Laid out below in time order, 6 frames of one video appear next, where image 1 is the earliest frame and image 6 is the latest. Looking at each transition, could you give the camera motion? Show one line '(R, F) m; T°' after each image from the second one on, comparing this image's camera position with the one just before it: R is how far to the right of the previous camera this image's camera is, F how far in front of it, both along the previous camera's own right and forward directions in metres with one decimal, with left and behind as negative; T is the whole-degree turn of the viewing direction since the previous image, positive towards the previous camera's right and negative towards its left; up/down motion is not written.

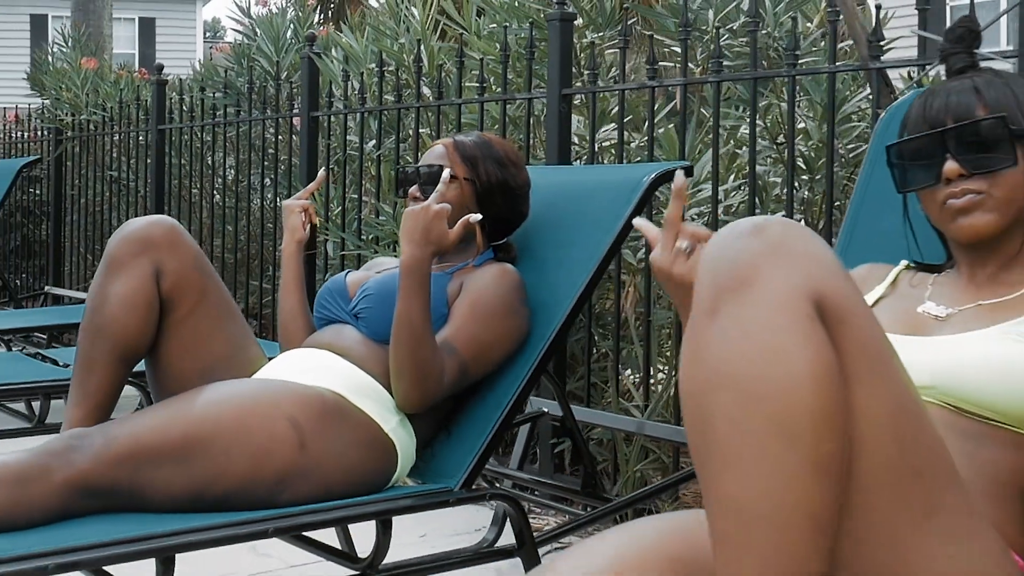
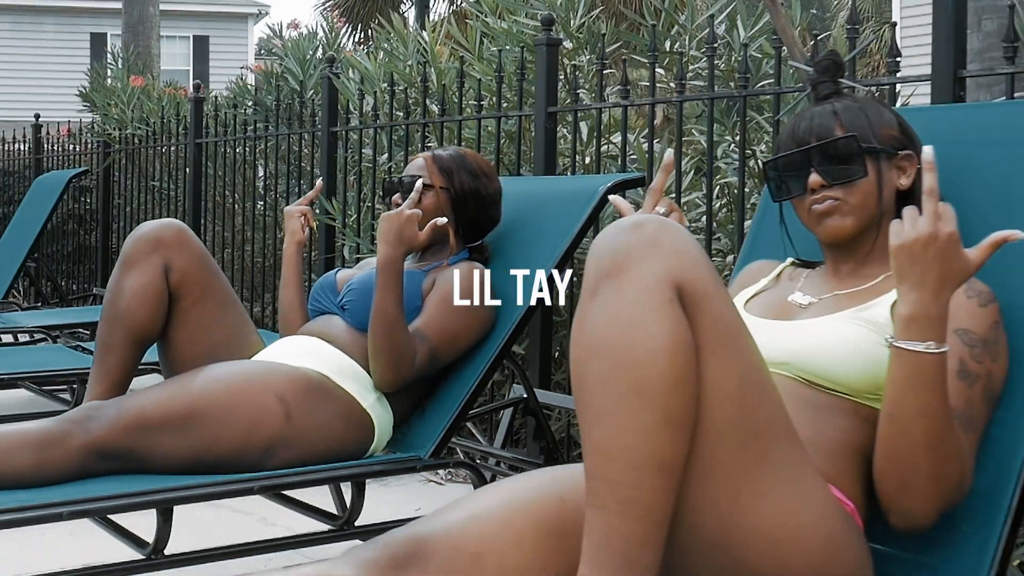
(+0.1, -0.3) m; -2°
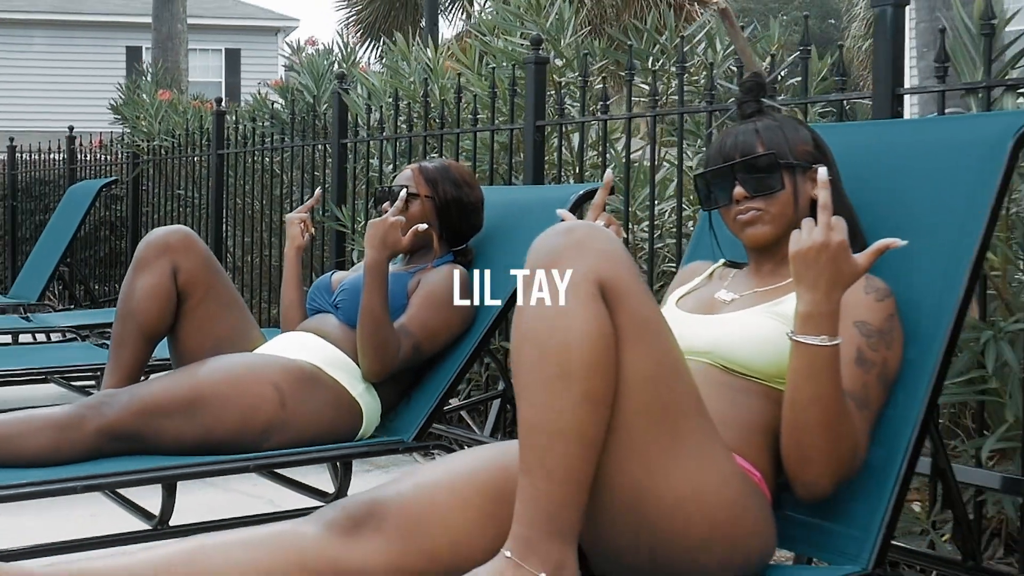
(+0.1, -0.3) m; -1°
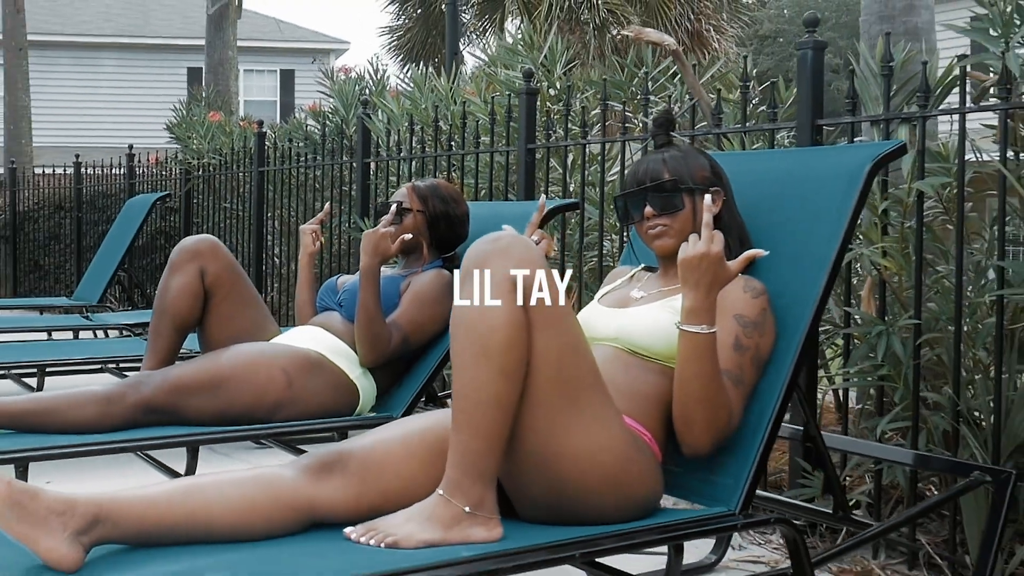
(+0.2, -0.5) m; -2°
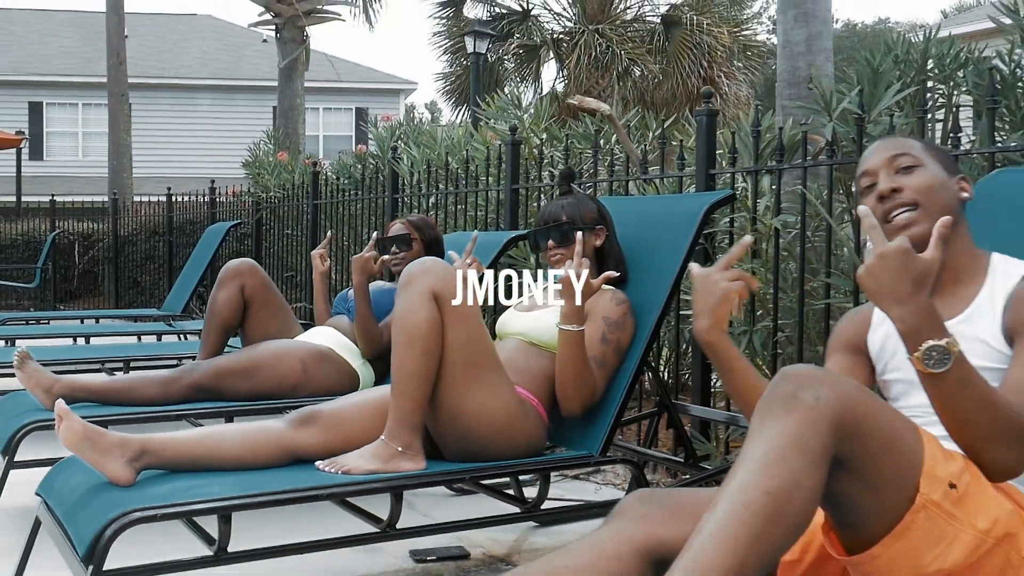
(+0.3, -1.0) m; -3°
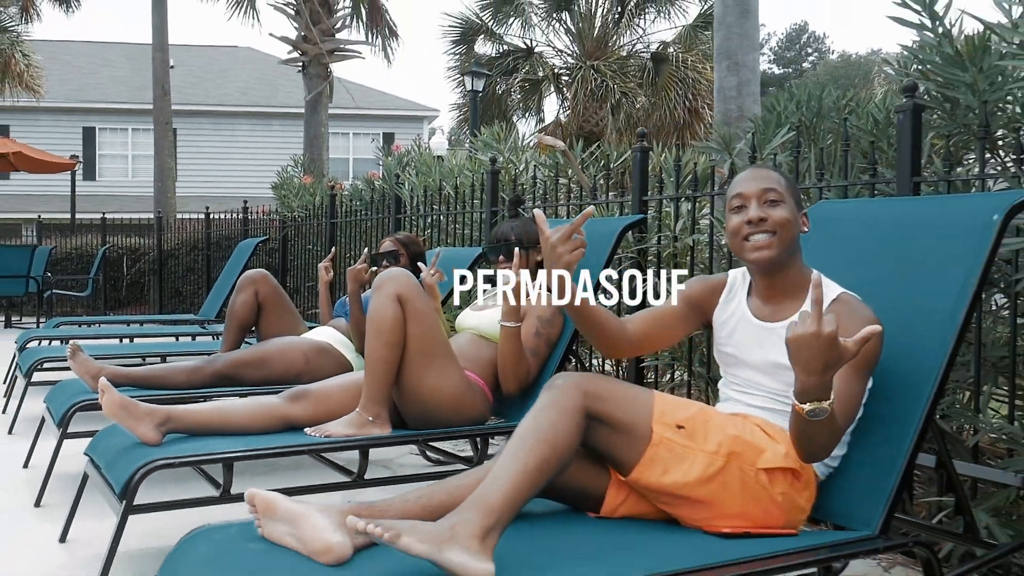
(+0.2, -0.9) m; -2°
